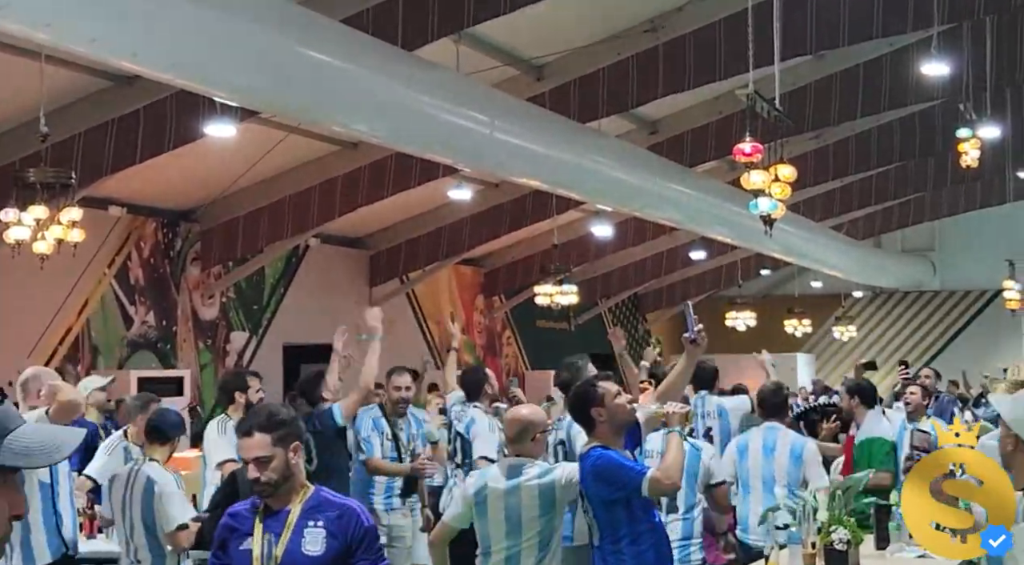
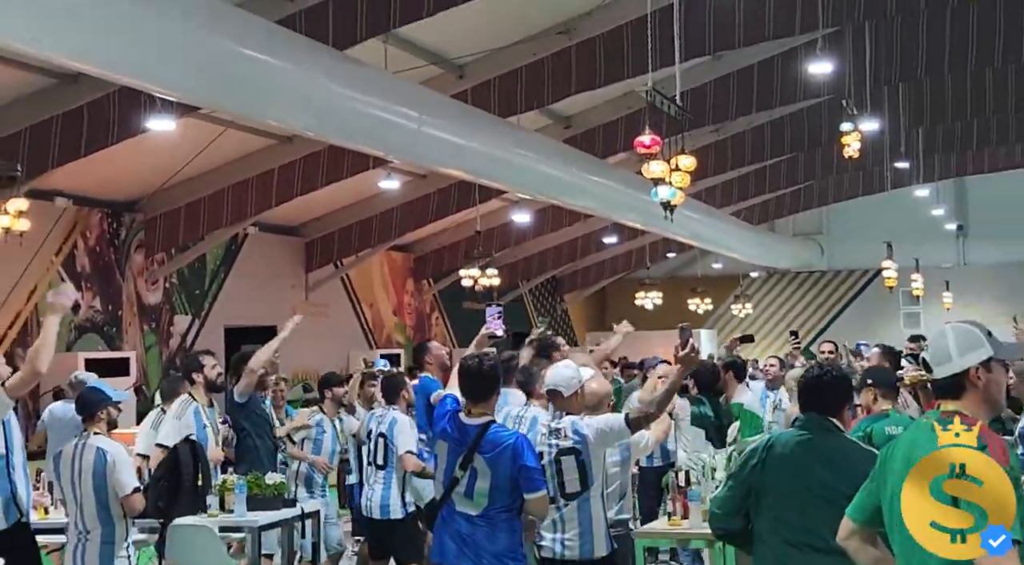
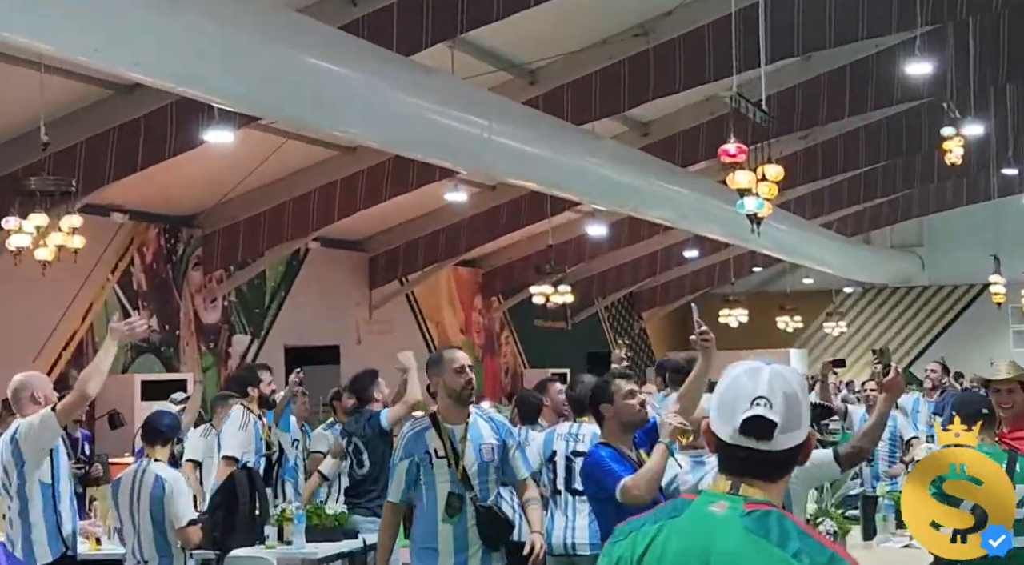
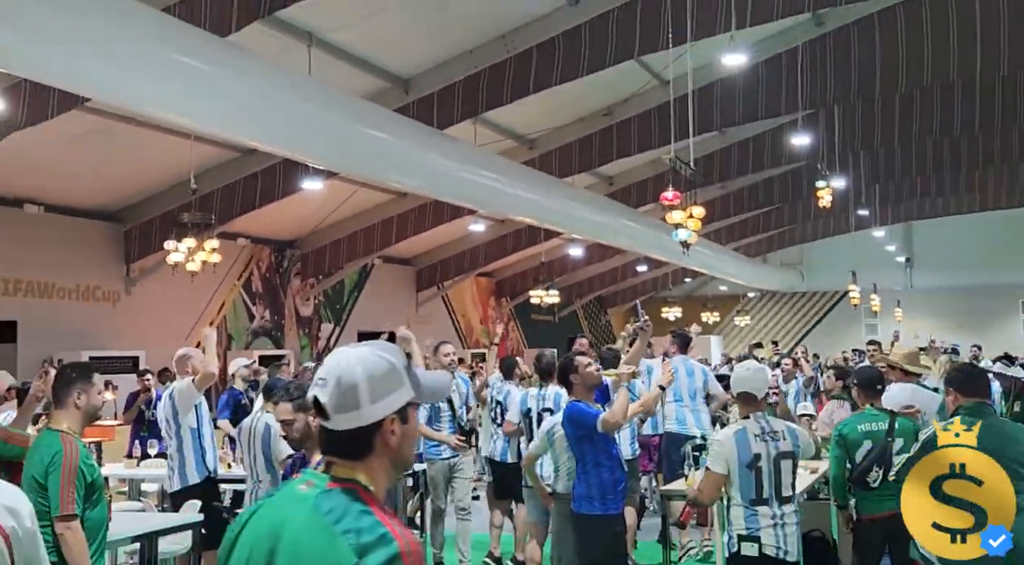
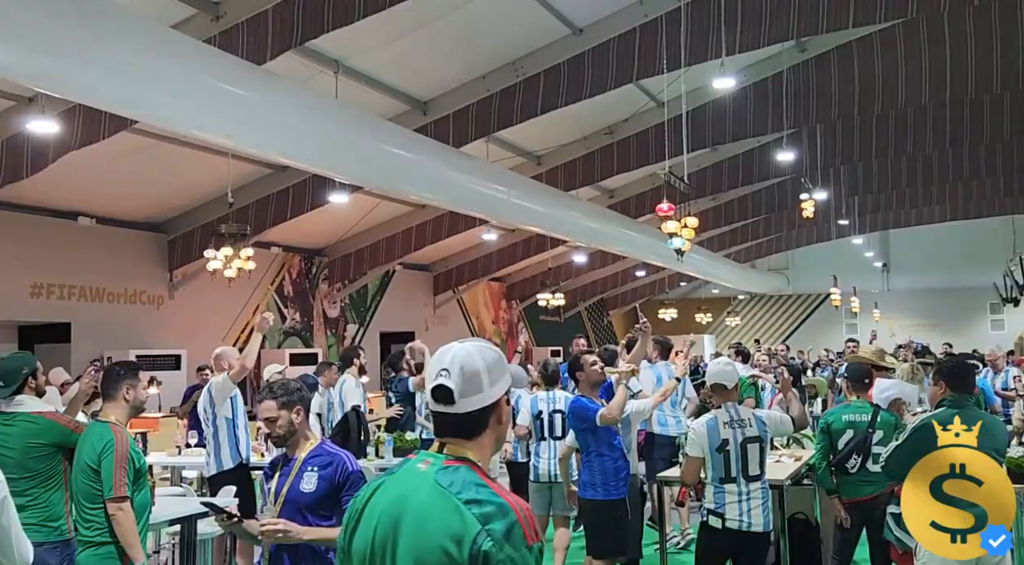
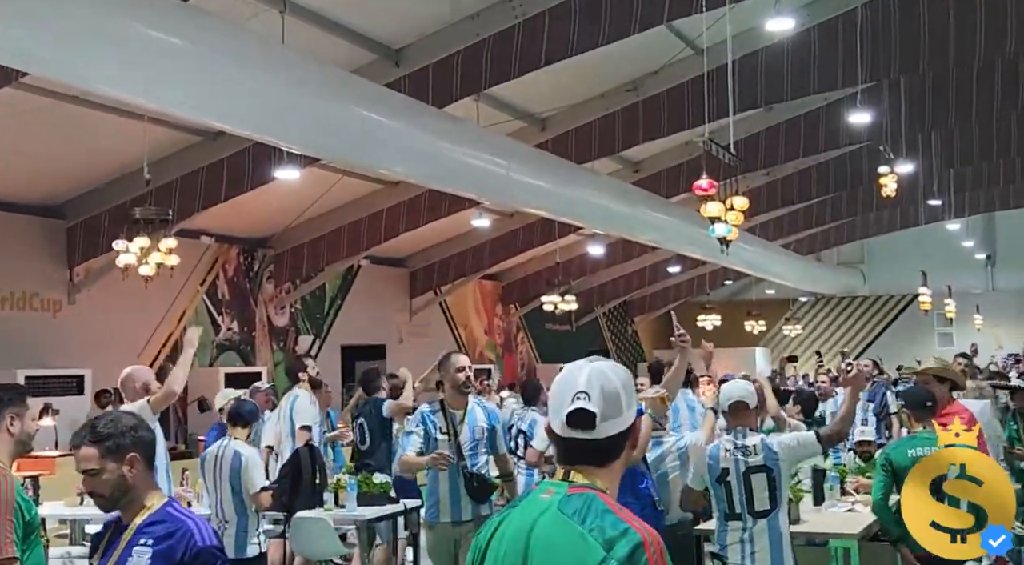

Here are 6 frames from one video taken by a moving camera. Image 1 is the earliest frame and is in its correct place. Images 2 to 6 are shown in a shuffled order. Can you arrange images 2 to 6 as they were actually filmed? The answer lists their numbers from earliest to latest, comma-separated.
4, 5, 6, 3, 2
